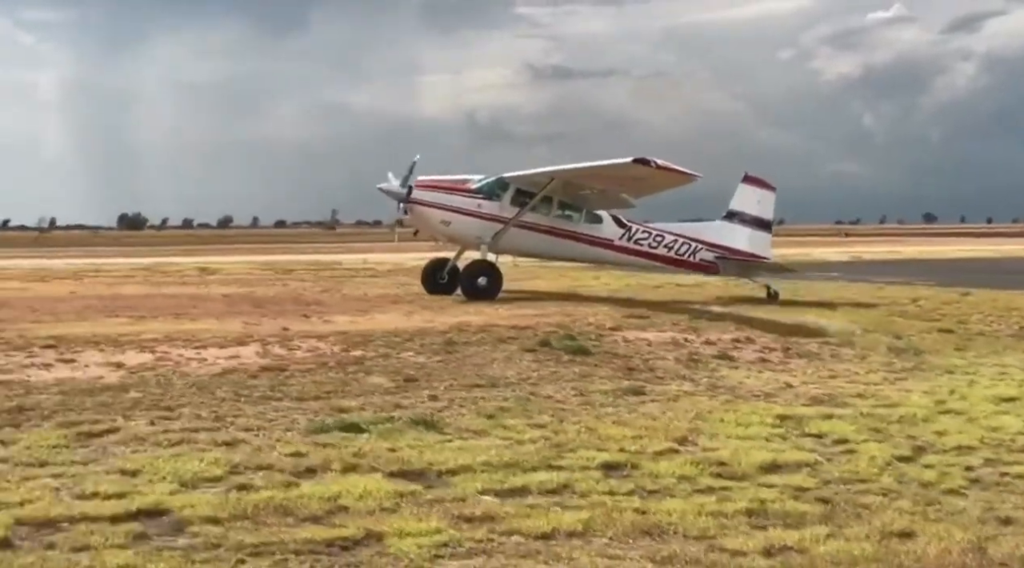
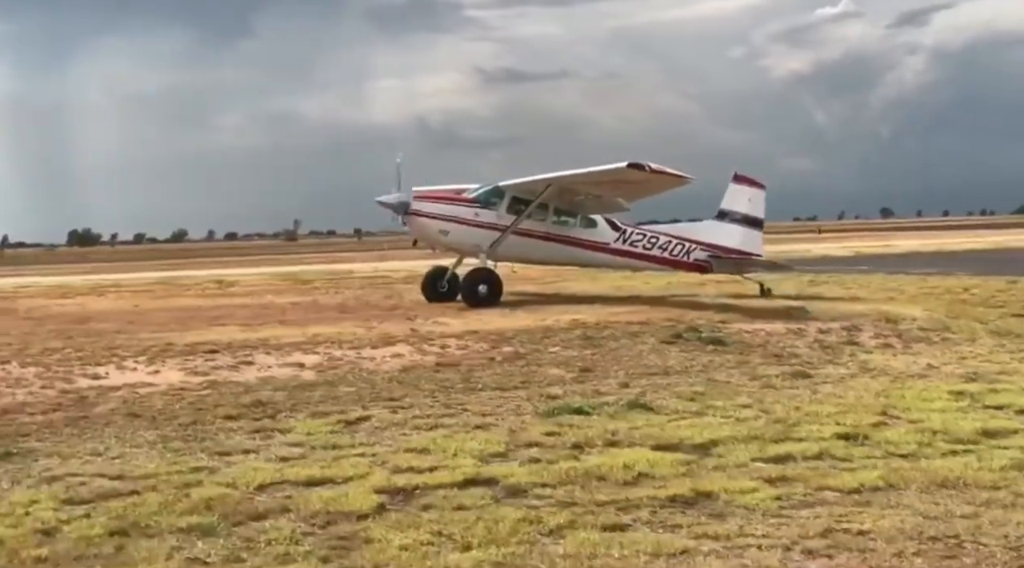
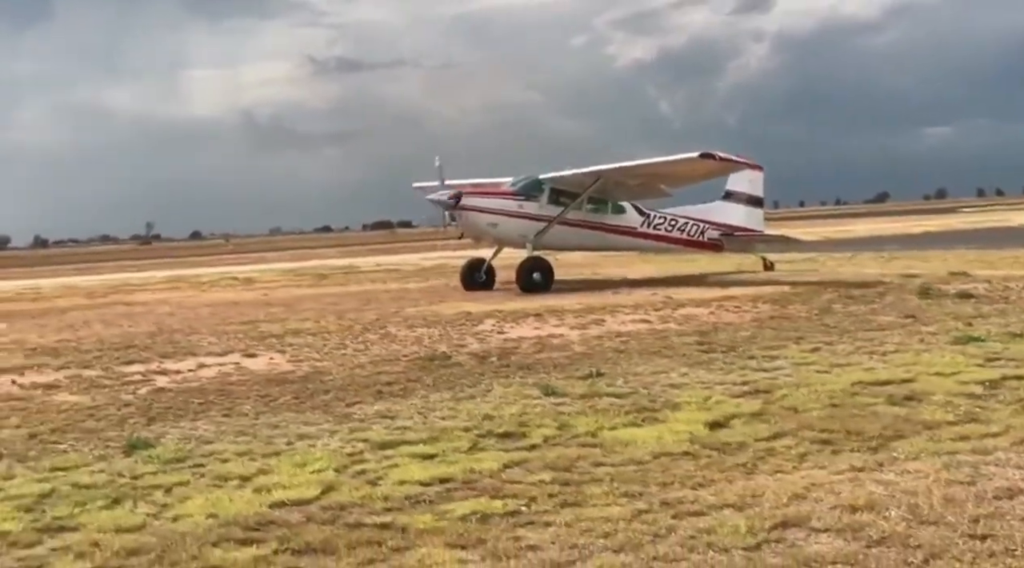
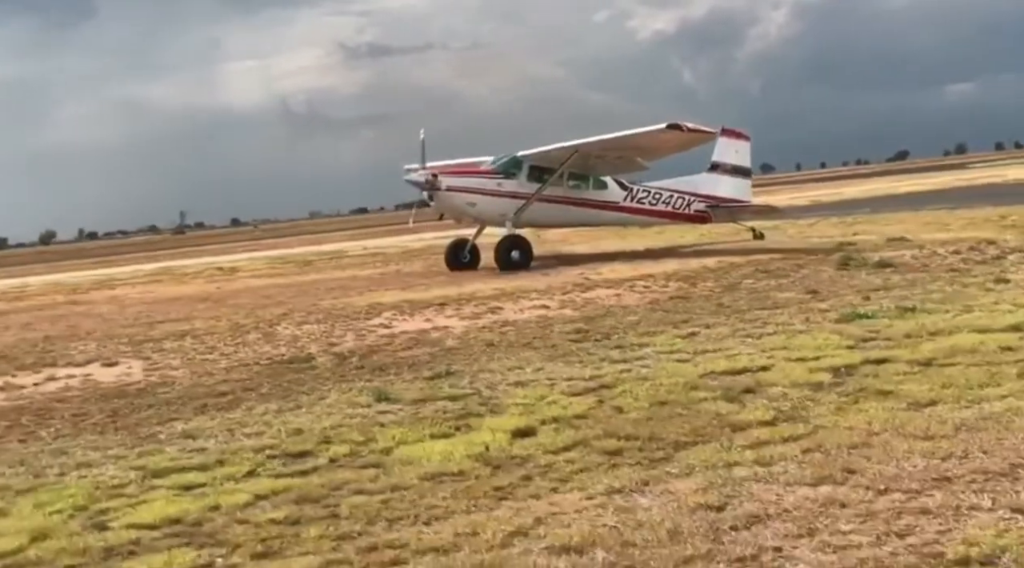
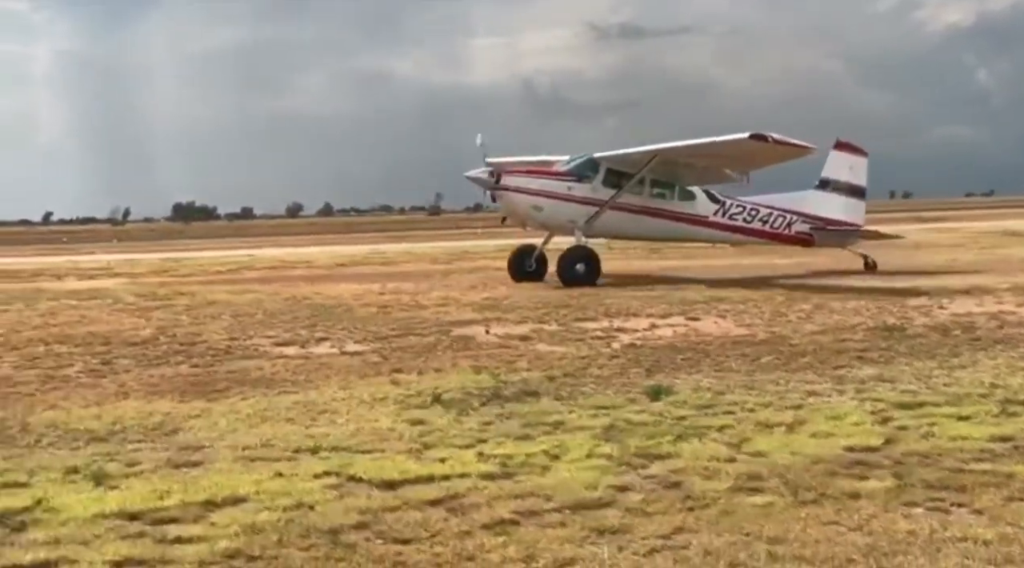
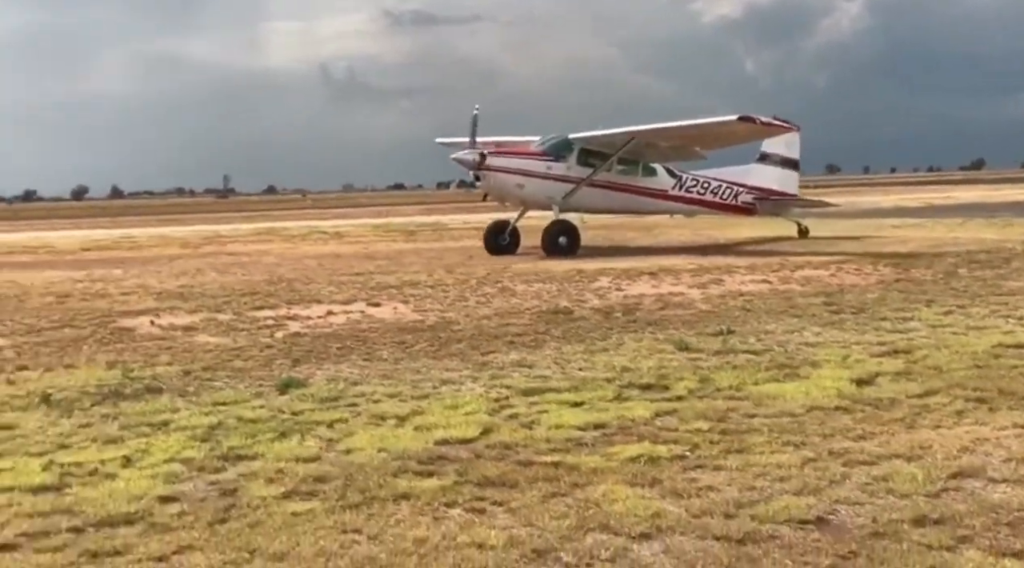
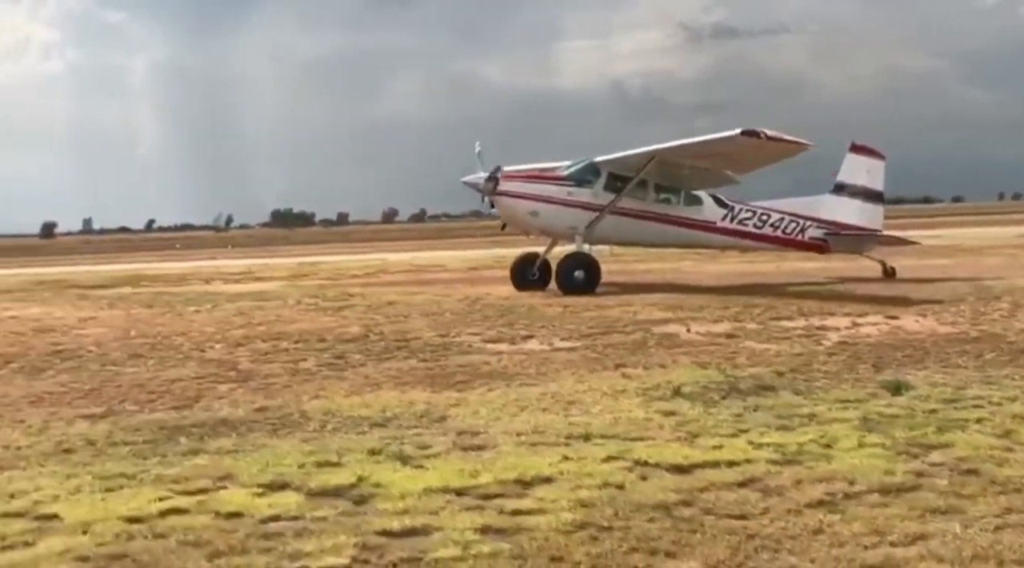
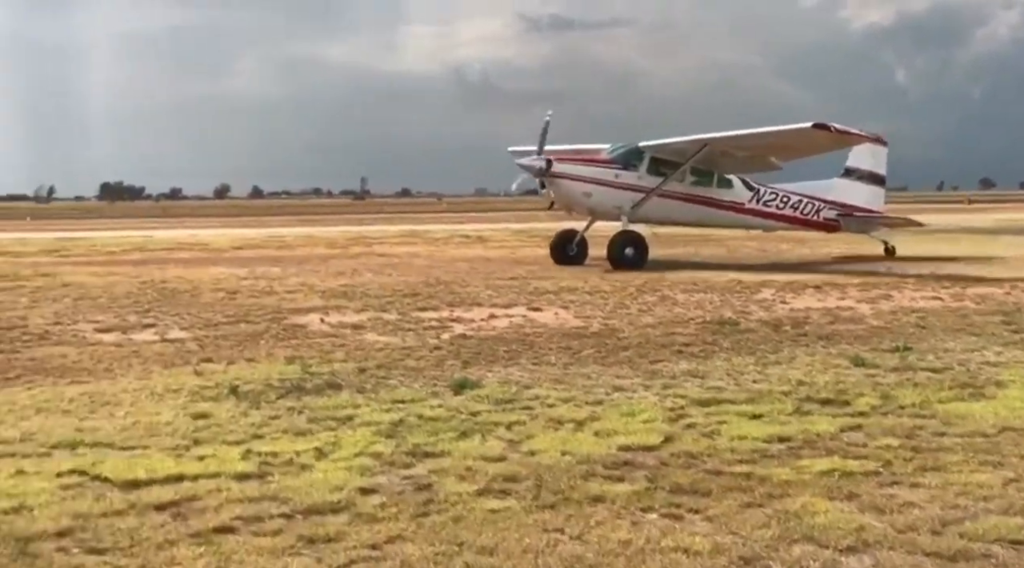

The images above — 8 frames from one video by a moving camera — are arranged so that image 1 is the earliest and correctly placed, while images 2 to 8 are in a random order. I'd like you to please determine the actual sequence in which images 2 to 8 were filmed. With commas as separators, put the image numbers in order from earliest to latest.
2, 4, 3, 6, 8, 5, 7
